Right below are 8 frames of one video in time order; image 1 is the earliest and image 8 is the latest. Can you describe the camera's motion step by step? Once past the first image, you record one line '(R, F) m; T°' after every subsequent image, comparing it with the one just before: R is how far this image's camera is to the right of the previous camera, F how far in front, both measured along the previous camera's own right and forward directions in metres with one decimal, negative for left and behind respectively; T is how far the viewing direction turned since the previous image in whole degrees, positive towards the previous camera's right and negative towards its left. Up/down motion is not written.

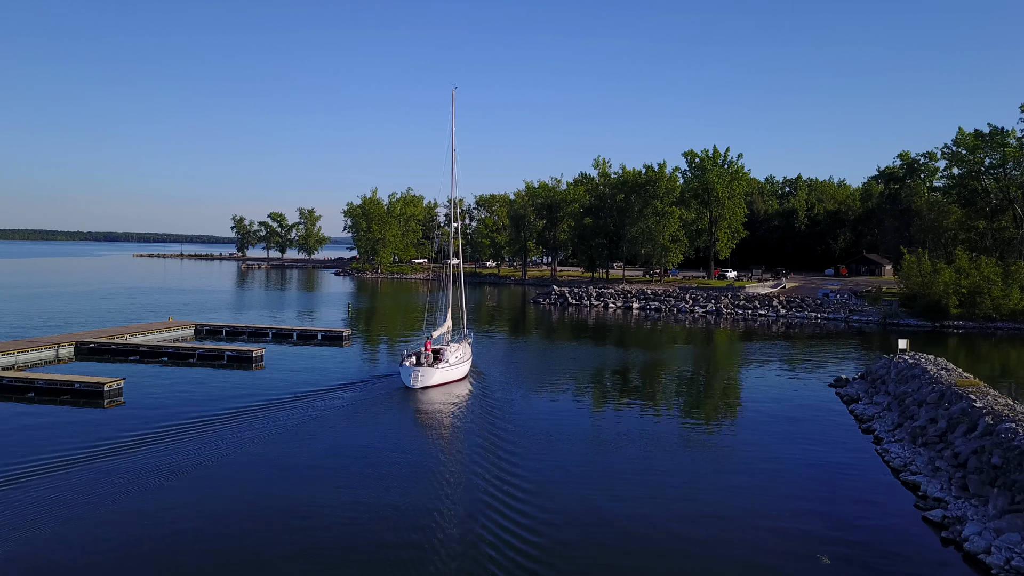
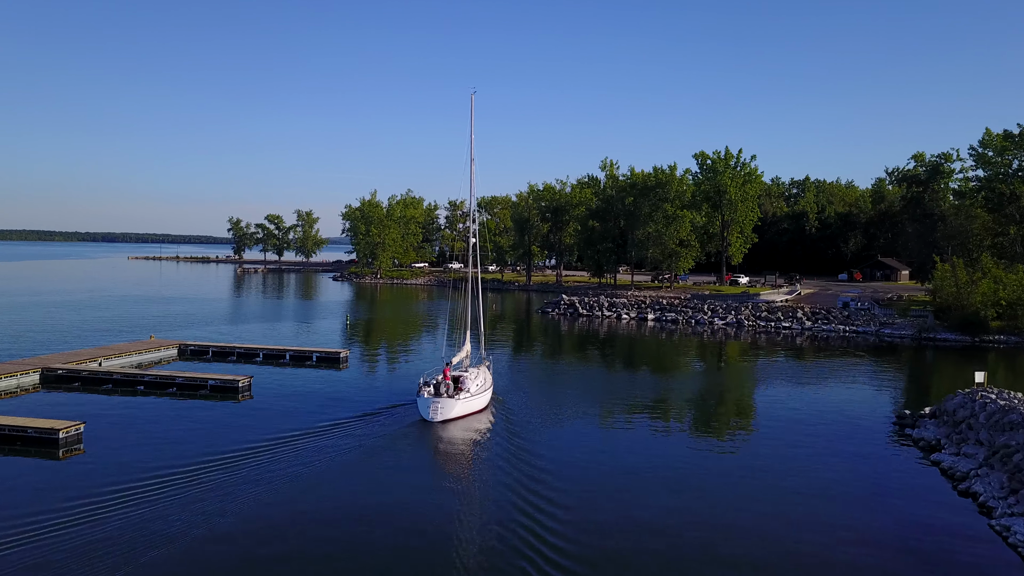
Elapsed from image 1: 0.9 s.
(-0.7, +3.4) m; 0°
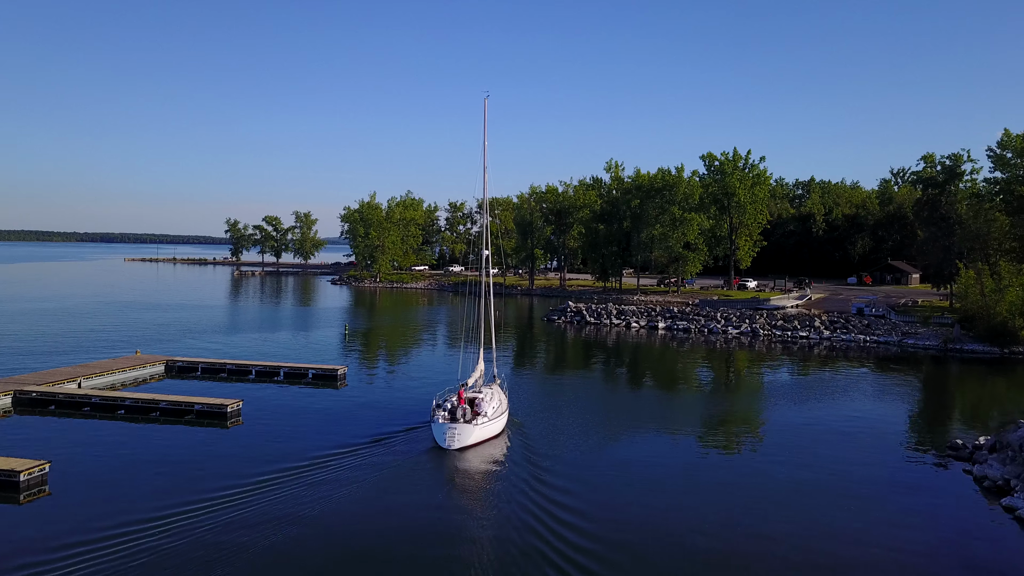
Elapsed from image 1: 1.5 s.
(-0.5, +2.2) m; 0°
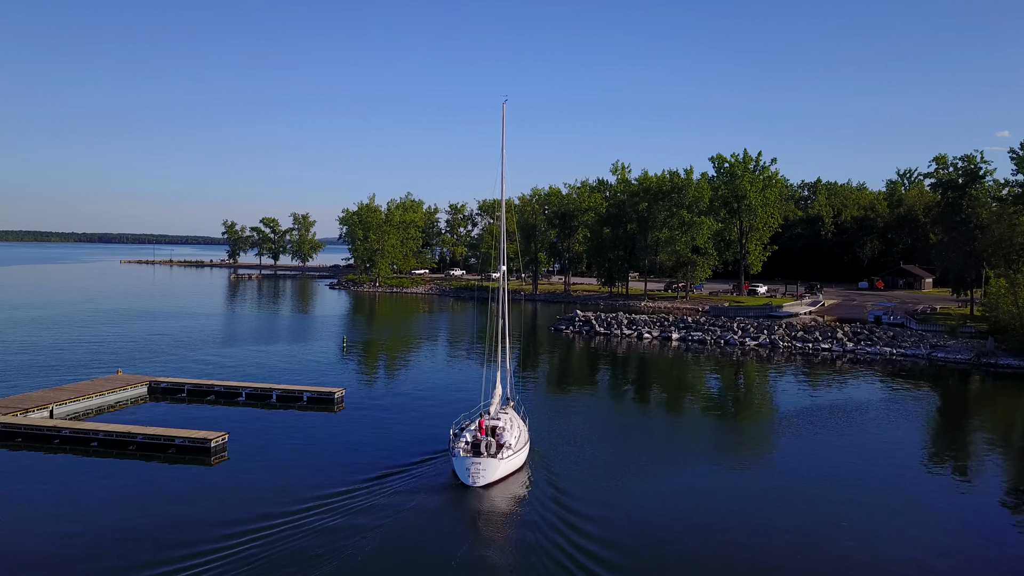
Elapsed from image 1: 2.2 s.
(-0.6, +2.6) m; 0°
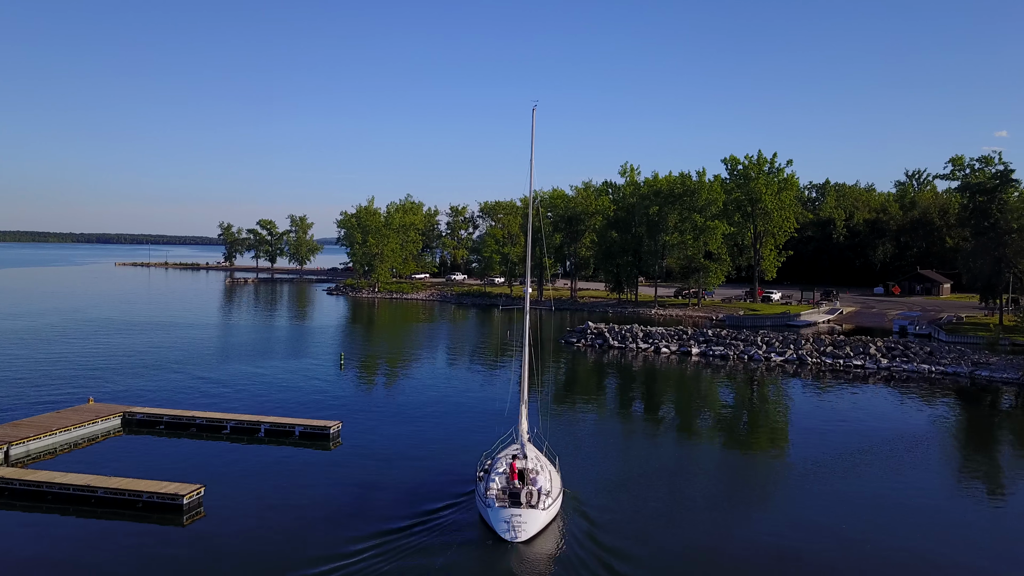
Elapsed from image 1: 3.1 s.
(-0.7, +3.4) m; 0°
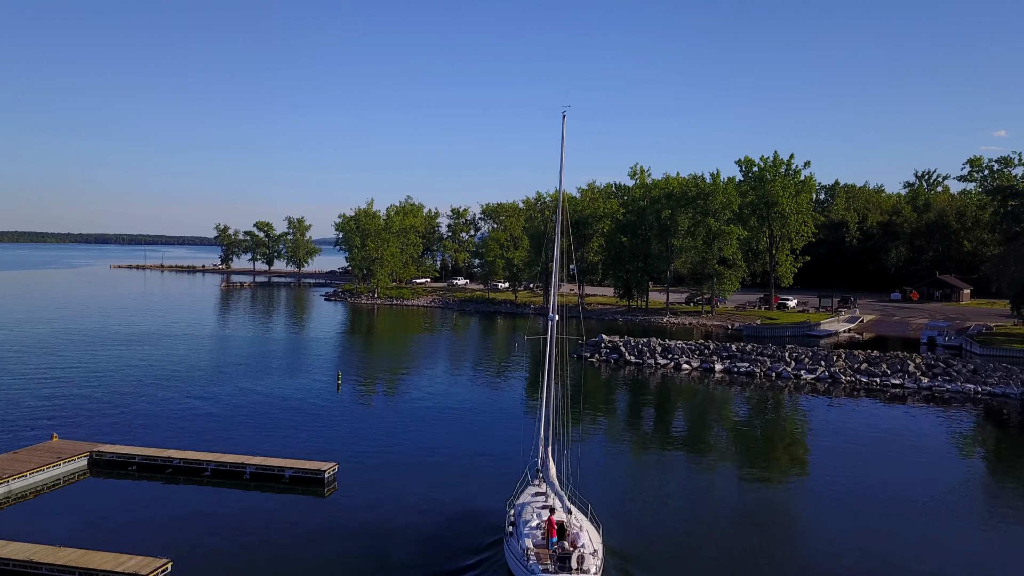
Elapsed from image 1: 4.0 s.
(-0.7, +3.4) m; 0°
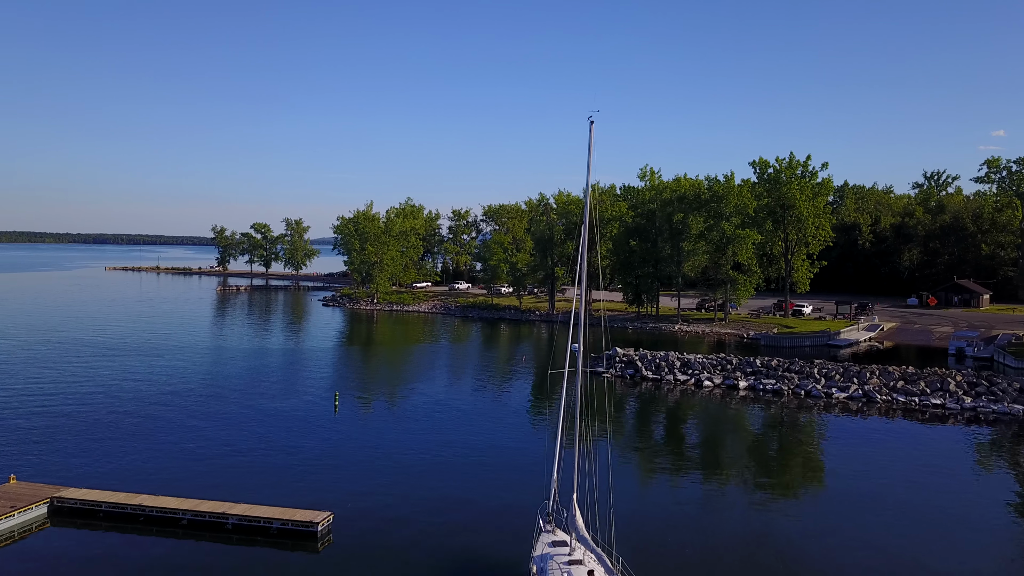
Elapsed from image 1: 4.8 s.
(-0.7, +3.1) m; 0°
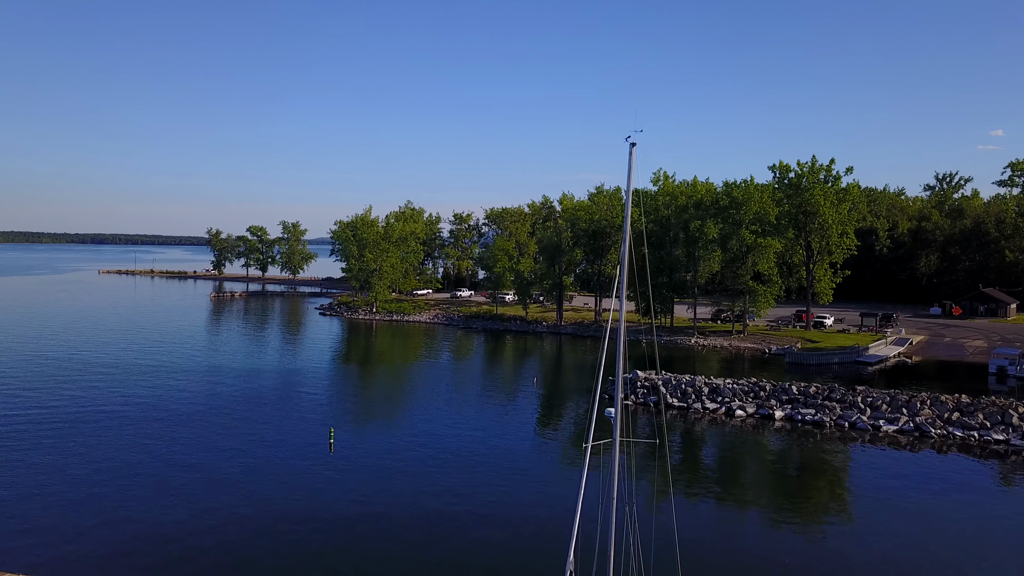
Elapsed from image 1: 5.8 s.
(-0.8, +4.0) m; 0°
